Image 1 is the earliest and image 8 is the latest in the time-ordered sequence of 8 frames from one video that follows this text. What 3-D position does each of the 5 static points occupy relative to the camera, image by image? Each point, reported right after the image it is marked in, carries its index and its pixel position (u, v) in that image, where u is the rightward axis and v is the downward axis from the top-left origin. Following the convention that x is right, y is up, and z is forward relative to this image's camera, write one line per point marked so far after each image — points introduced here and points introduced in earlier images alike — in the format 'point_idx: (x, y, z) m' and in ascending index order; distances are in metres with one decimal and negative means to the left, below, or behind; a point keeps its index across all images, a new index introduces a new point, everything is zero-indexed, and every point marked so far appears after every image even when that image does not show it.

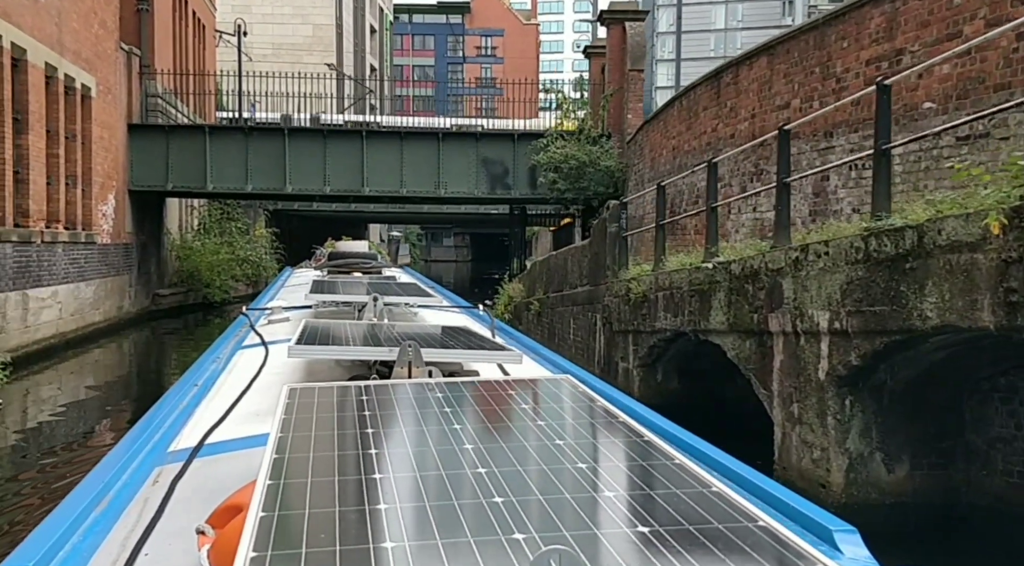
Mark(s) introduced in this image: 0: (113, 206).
0: (-9.0, +1.8, +17.1) m
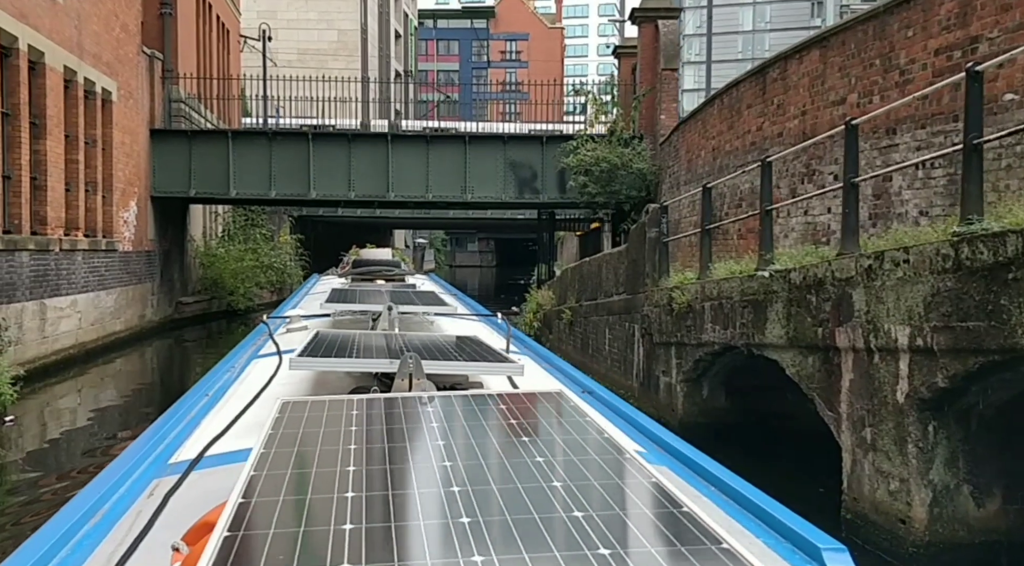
0: (-8.3, +1.6, +16.8) m
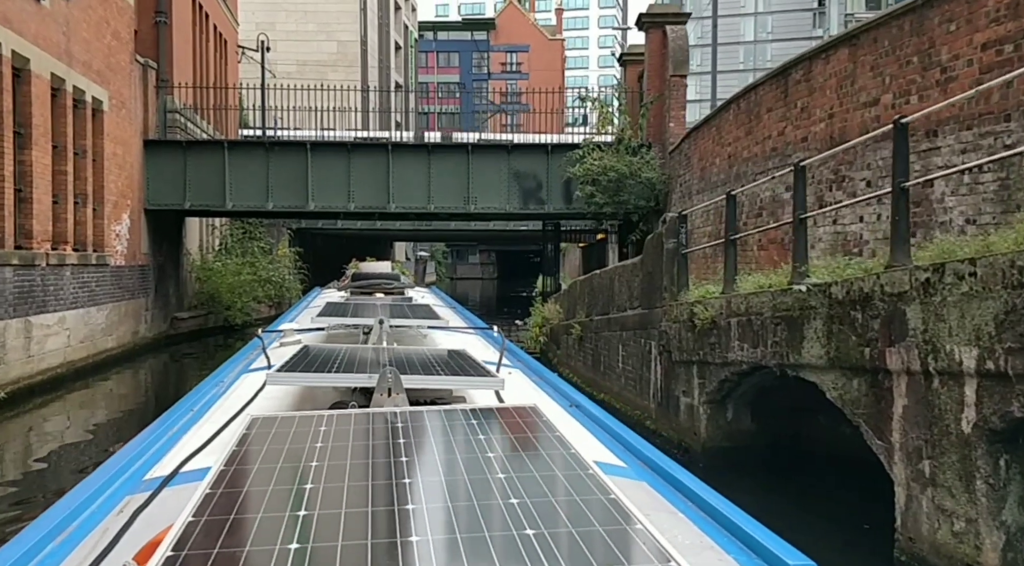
0: (-8.2, +1.3, +16.3) m
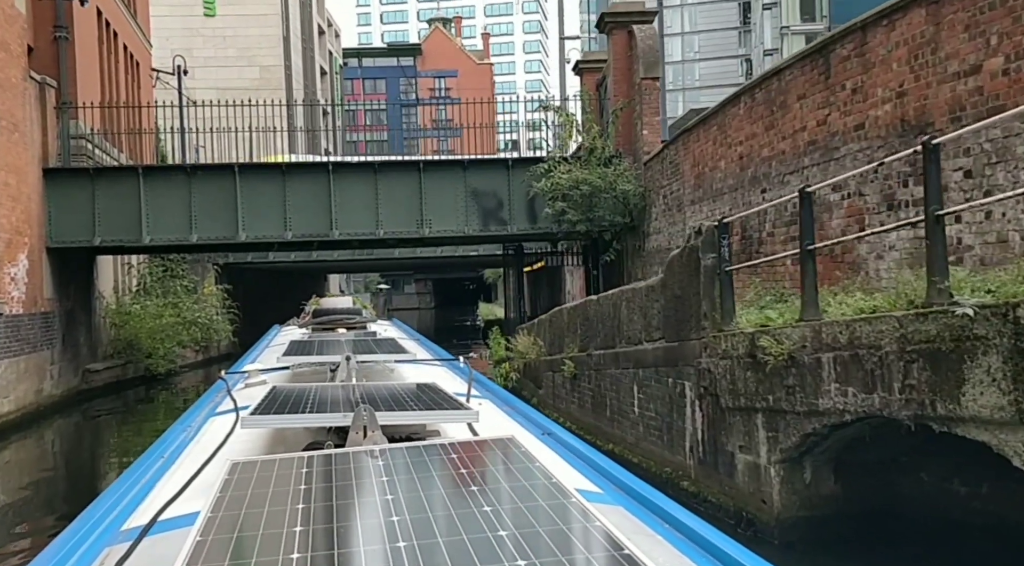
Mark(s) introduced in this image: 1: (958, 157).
0: (-8.9, +0.3, +13.7) m
1: (+3.5, +1.0, +6.0) m
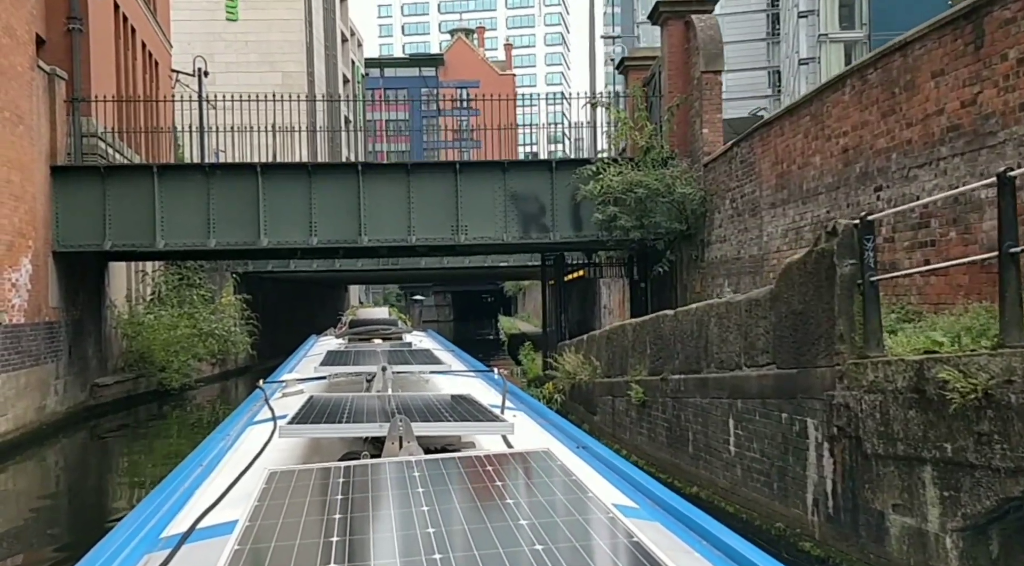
0: (-8.1, +0.2, +12.6) m
1: (+4.2, +0.9, +4.6) m
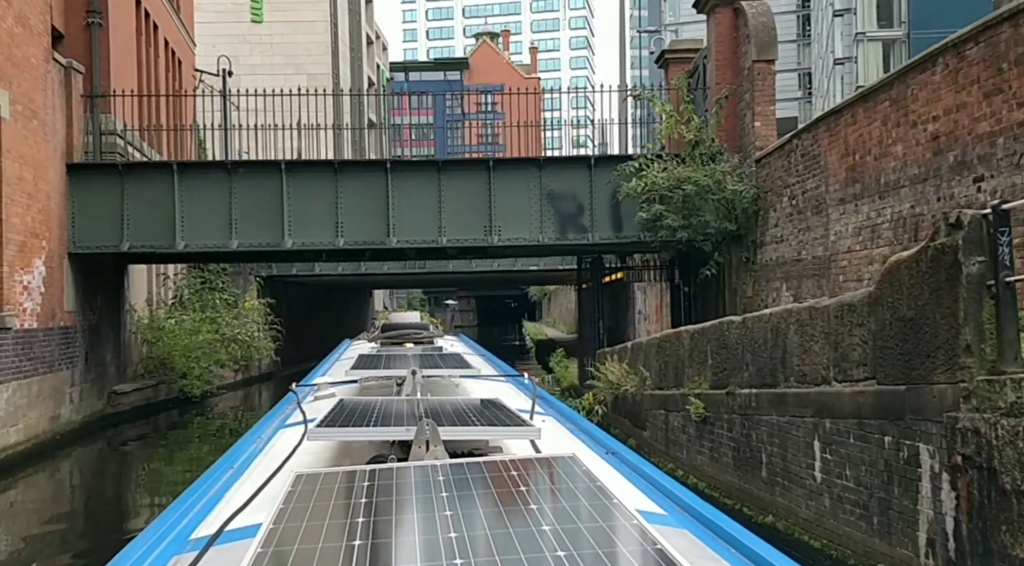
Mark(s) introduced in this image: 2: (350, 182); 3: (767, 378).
0: (-7.5, +0.2, +12.0) m
1: (+4.5, +0.9, +3.7) m
2: (-2.9, +1.8, +13.5) m
3: (+2.3, -0.9, +6.9) m
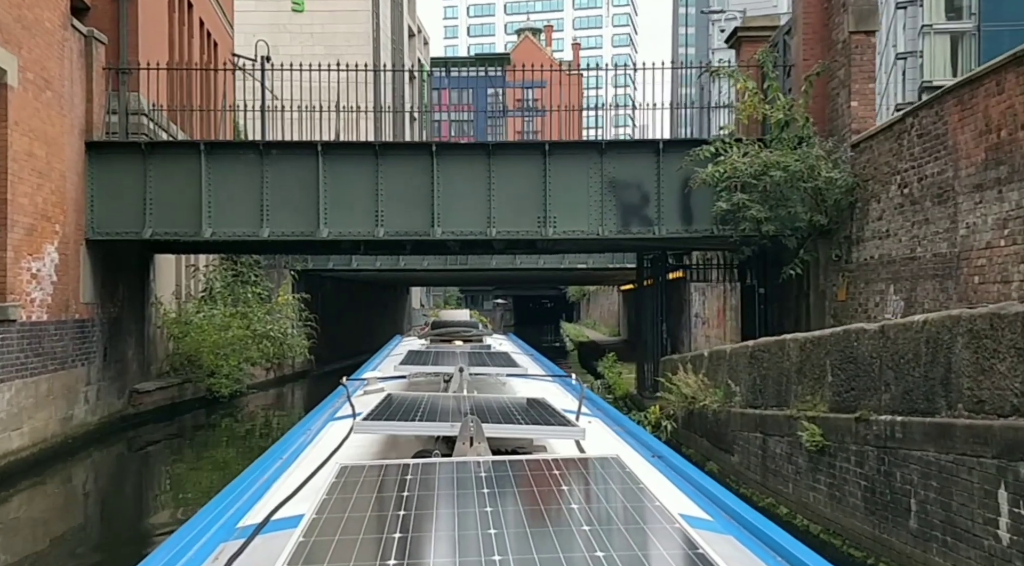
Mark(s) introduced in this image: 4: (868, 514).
0: (-6.6, +0.4, +11.0) m
1: (+5.0, +0.9, +2.1) m
2: (-2.0, +1.9, +12.3) m
3: (+2.9, -0.9, +5.4) m
4: (+2.8, -1.8, +5.9) m
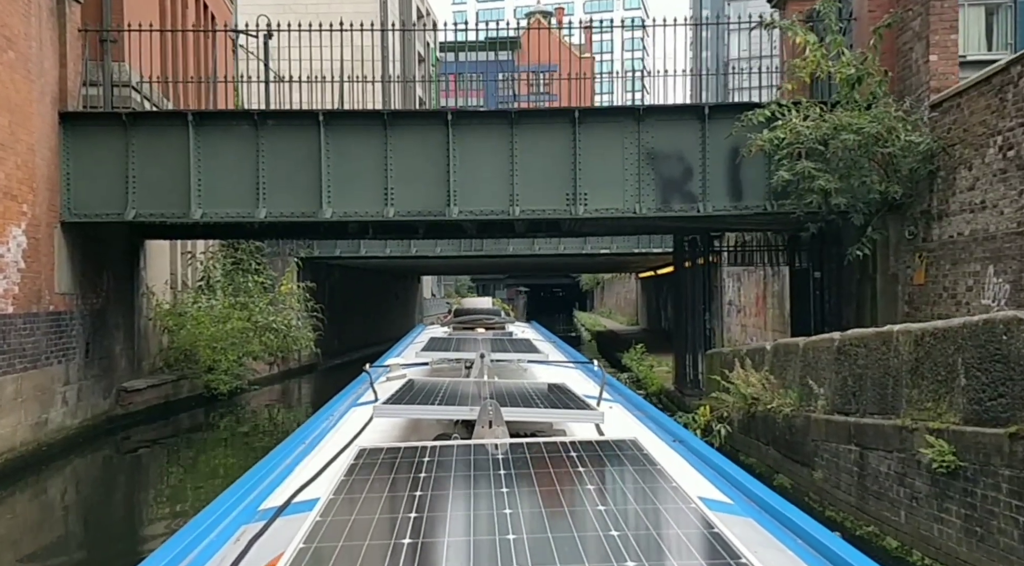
0: (-6.3, +0.5, +9.8) m
1: (+5.3, +1.0, +0.7) m
2: (-1.6, +2.1, +10.9) m
3: (+3.2, -0.7, +4.1) m
4: (+3.1, -1.6, +4.5) m
